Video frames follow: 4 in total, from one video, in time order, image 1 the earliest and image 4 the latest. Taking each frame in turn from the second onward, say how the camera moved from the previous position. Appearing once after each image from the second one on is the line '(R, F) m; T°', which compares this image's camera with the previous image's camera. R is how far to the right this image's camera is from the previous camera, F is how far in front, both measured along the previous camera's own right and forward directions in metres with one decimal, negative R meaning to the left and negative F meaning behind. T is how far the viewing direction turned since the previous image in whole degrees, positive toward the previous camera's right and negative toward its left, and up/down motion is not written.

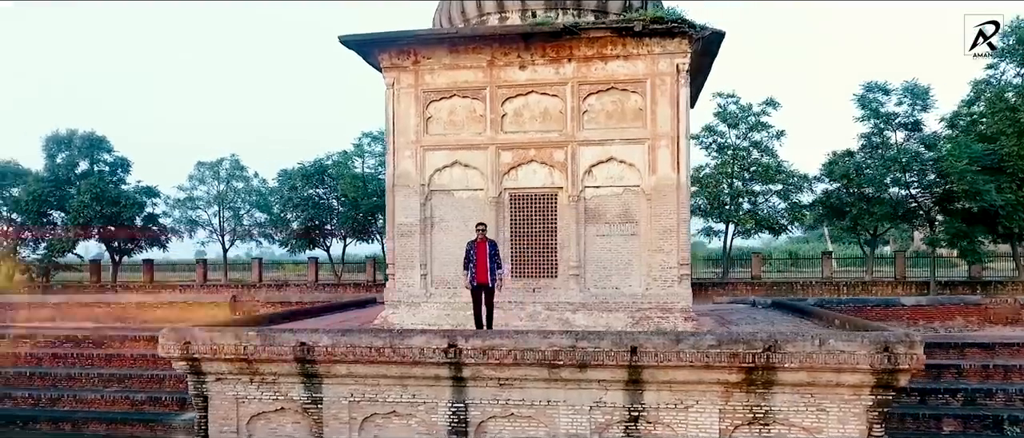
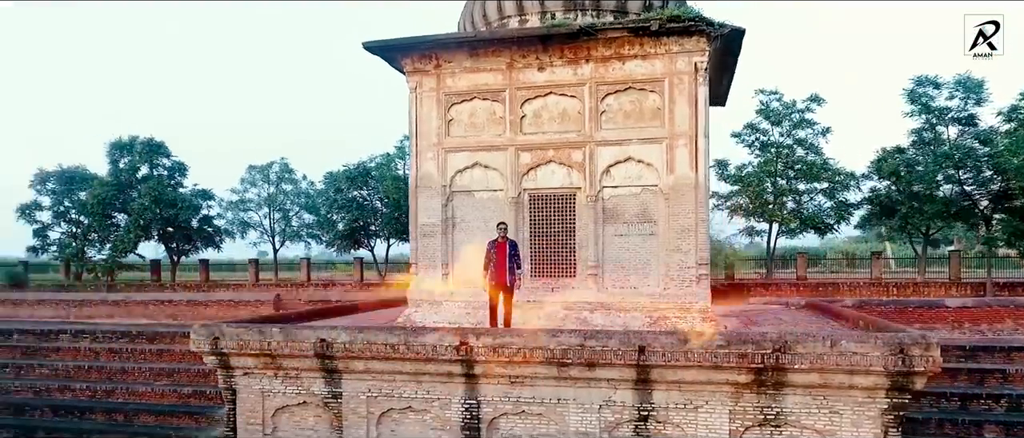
(+0.5, -0.1) m; -4°
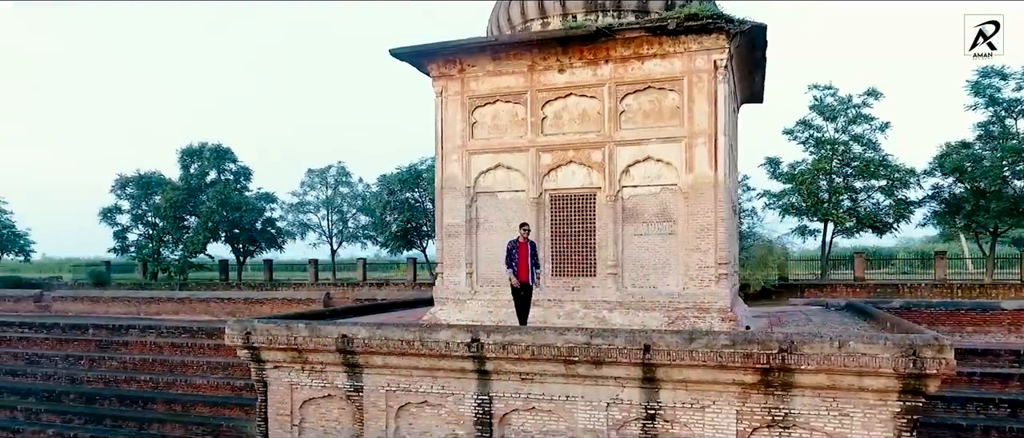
(+0.6, -0.1) m; -5°
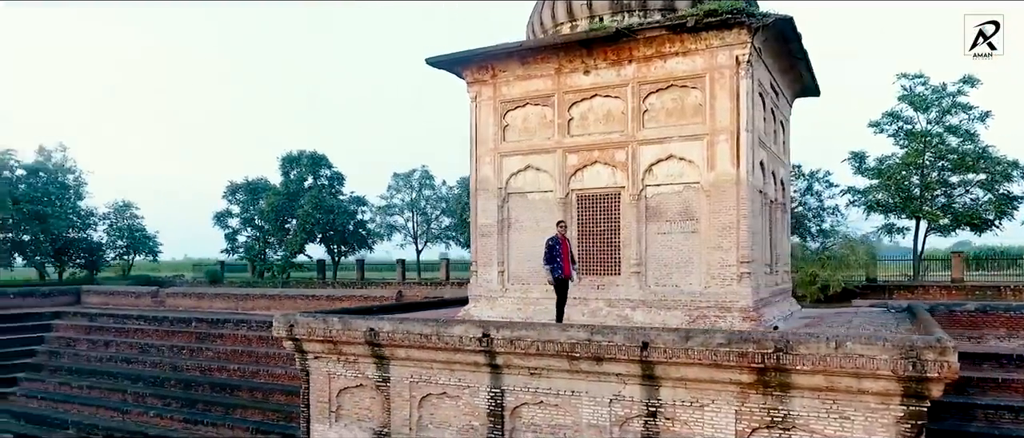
(+1.1, -0.2) m; -8°
